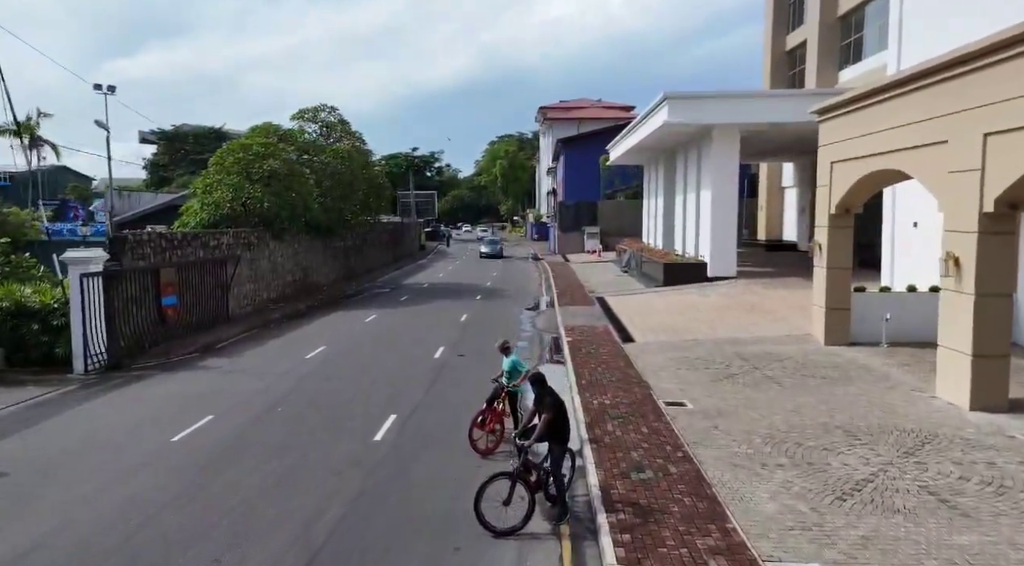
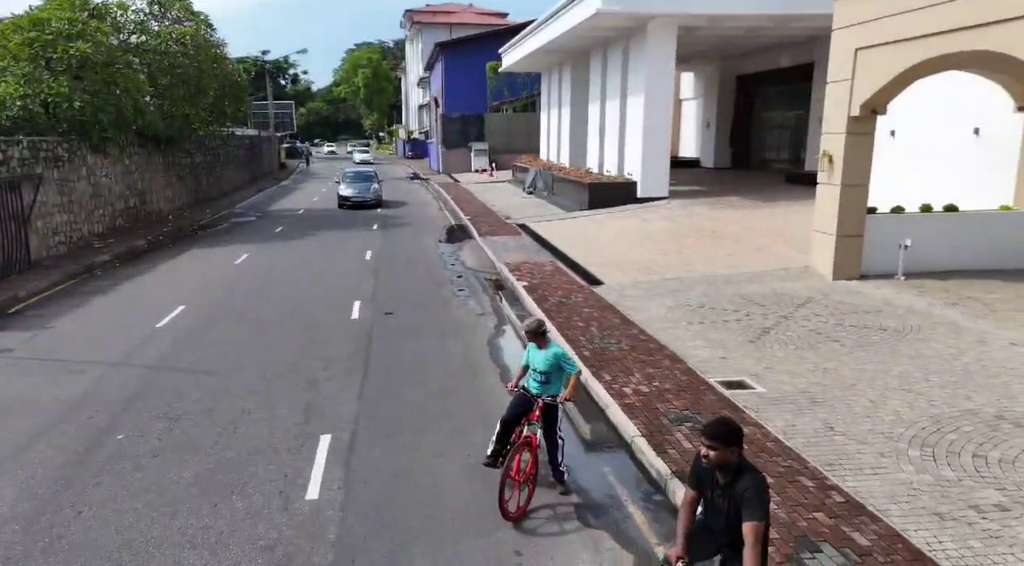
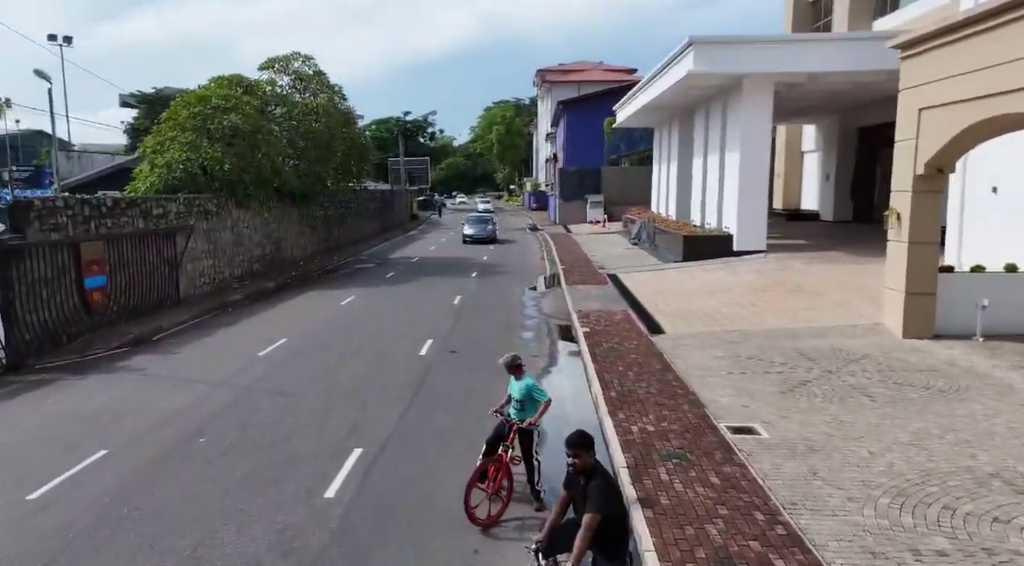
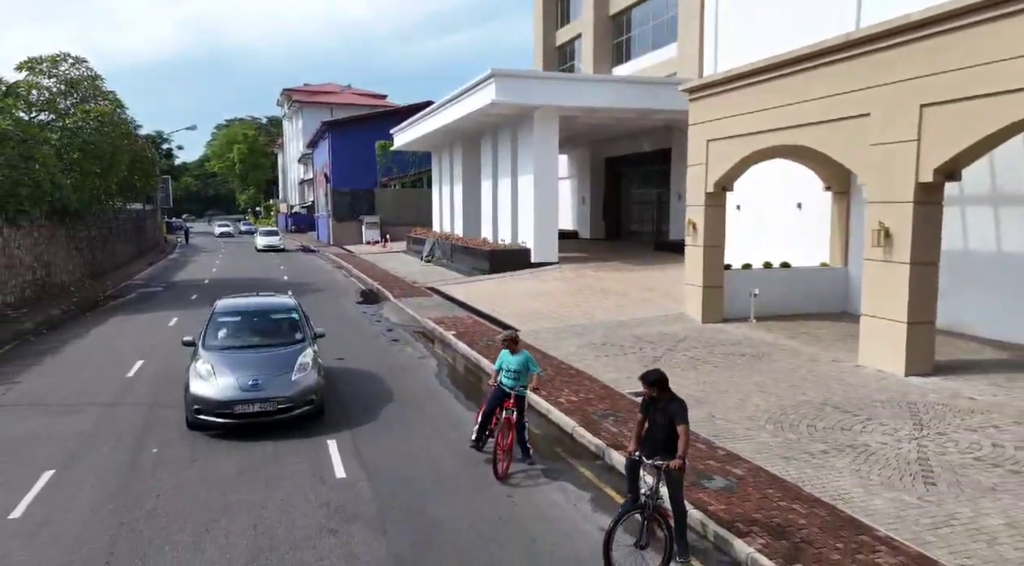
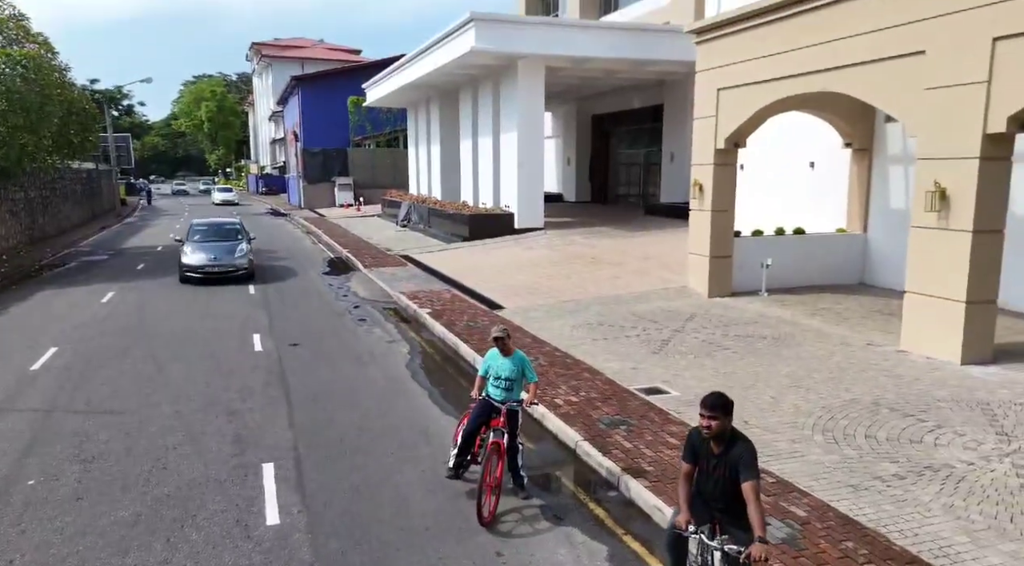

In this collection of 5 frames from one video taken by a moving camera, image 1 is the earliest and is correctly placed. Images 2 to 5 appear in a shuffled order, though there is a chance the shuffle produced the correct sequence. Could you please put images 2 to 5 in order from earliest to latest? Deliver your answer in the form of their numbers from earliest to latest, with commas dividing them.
3, 2, 5, 4
